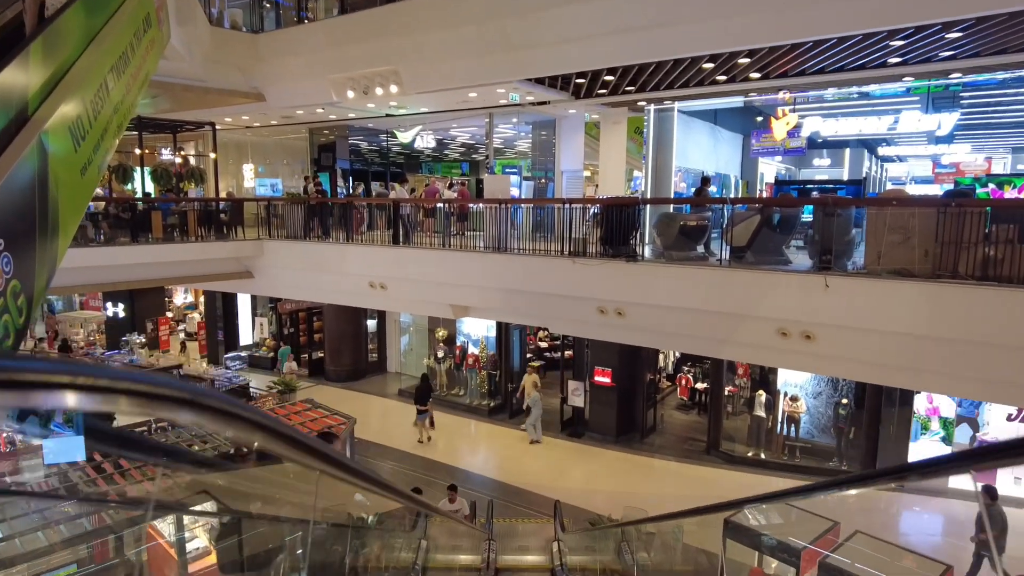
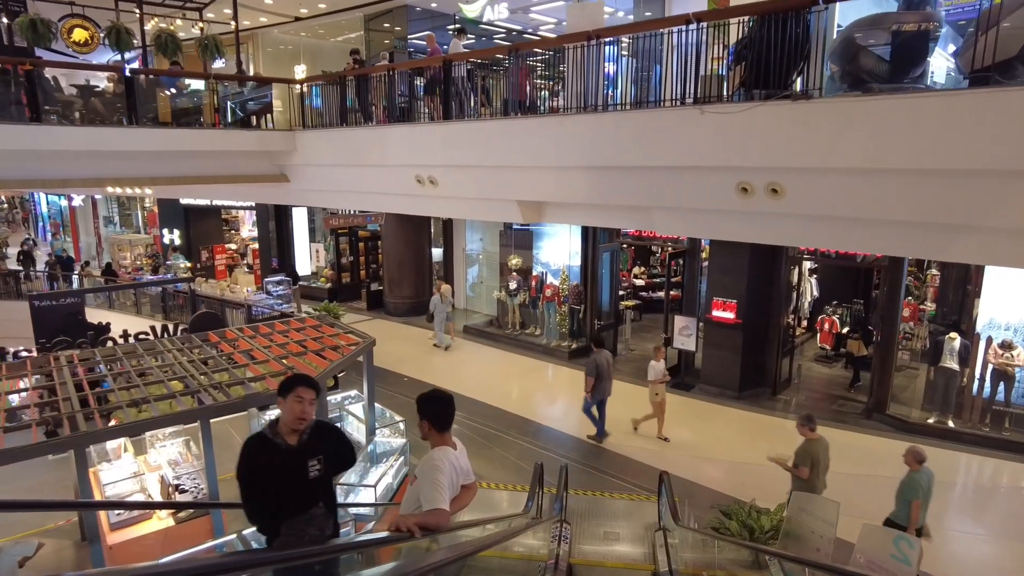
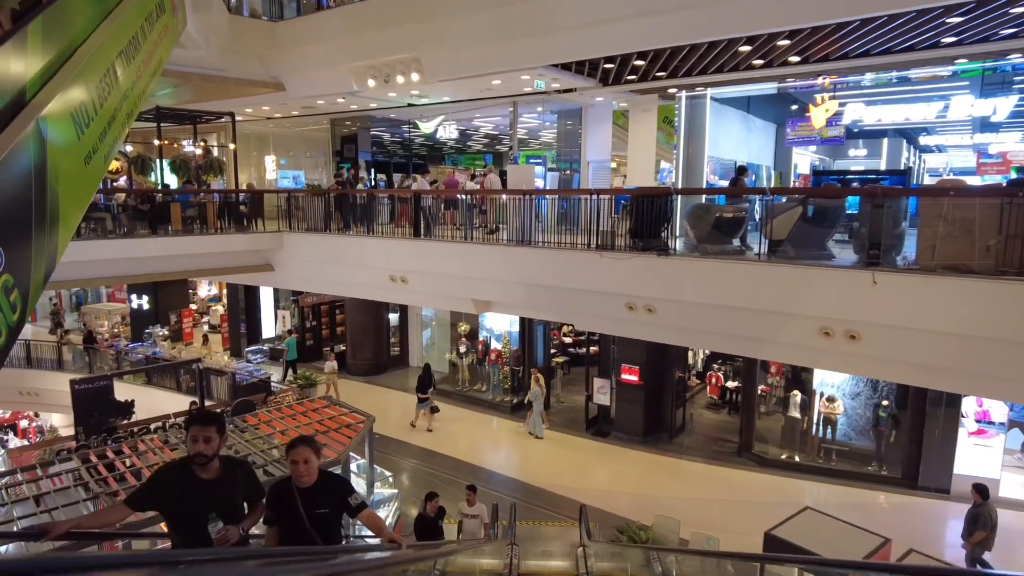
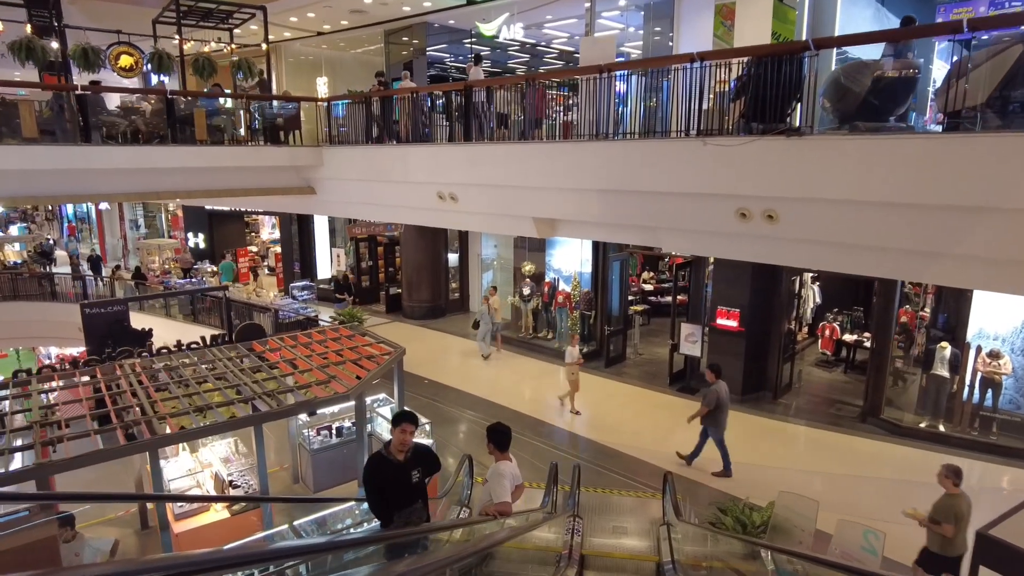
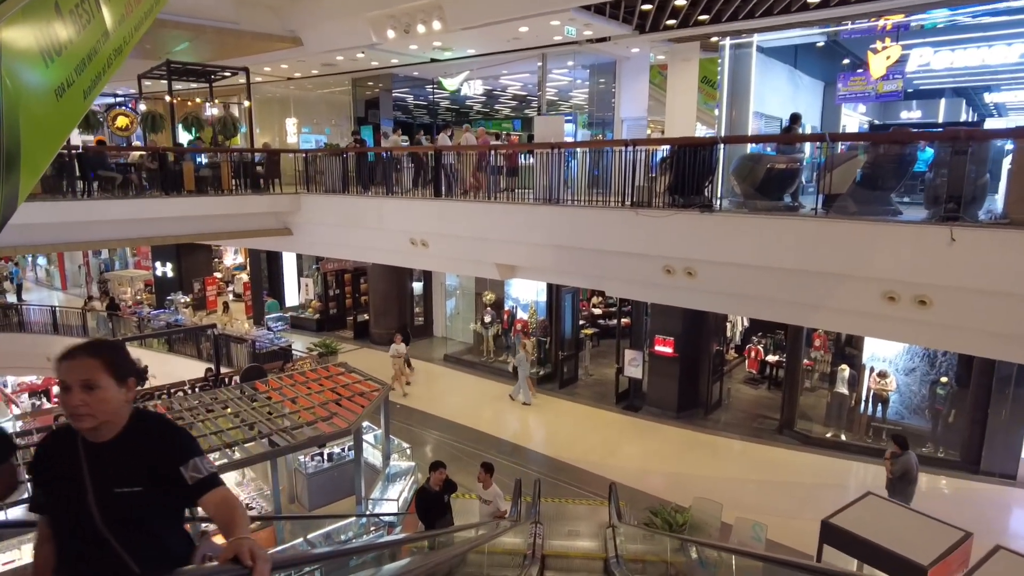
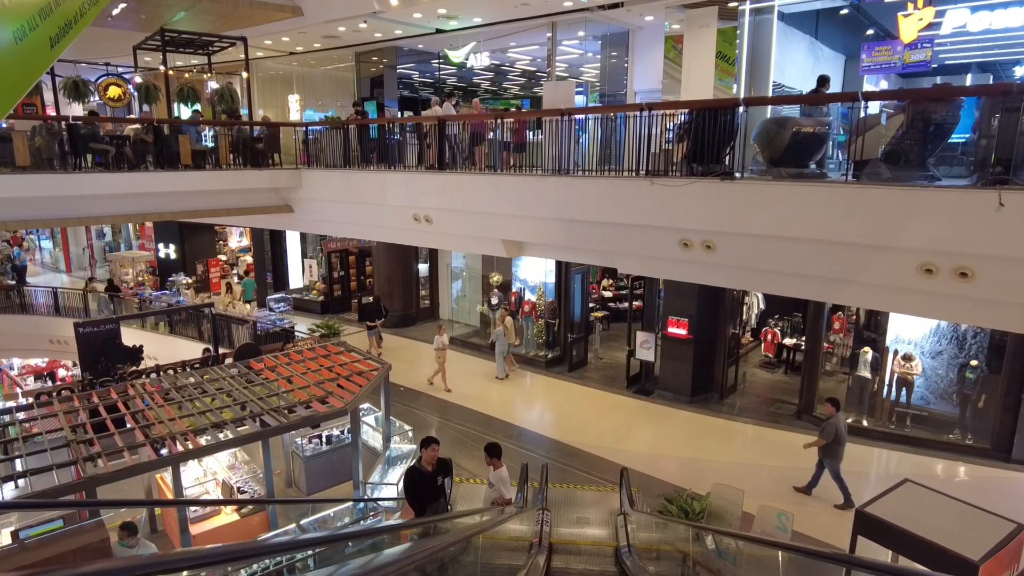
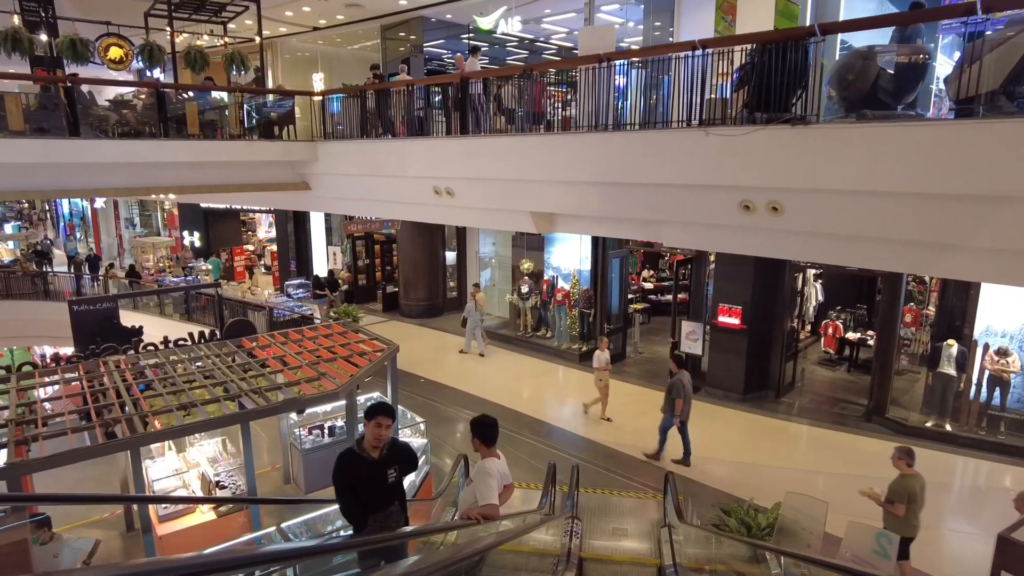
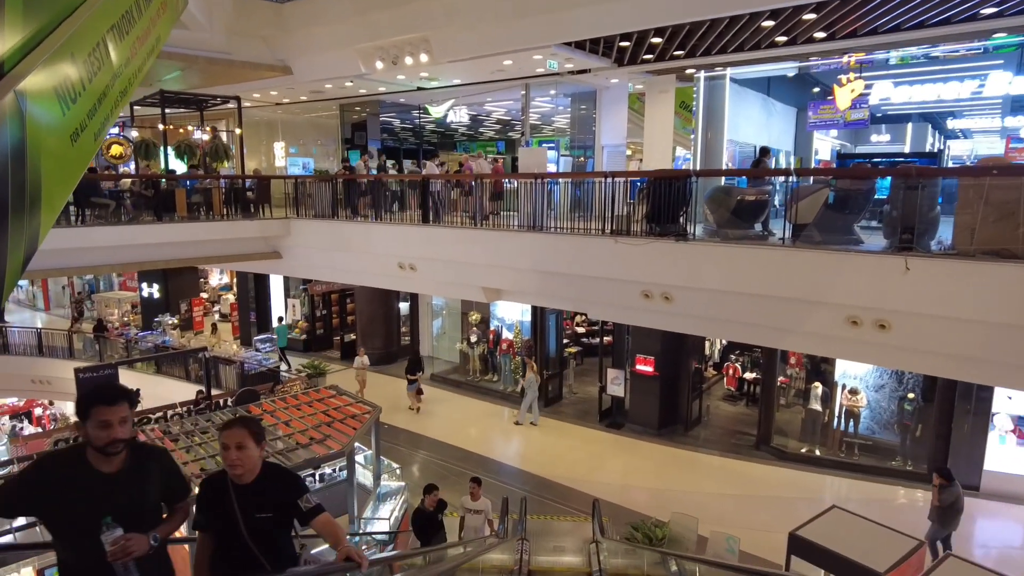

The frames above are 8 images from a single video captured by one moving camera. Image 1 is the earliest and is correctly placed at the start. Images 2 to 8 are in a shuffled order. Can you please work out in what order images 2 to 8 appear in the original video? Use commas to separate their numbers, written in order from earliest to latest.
3, 8, 5, 6, 4, 7, 2
